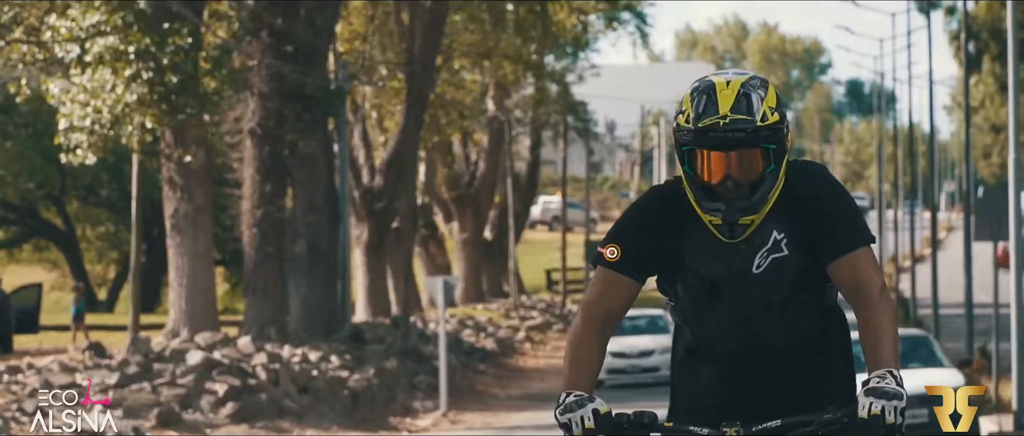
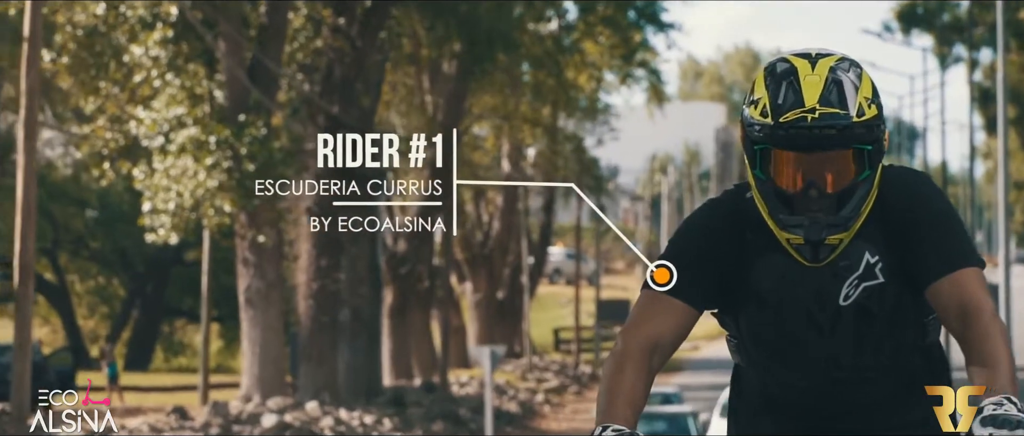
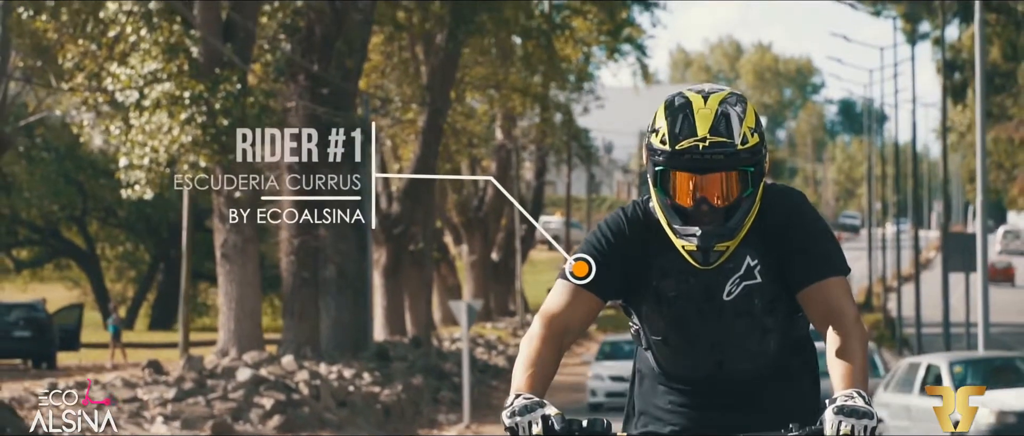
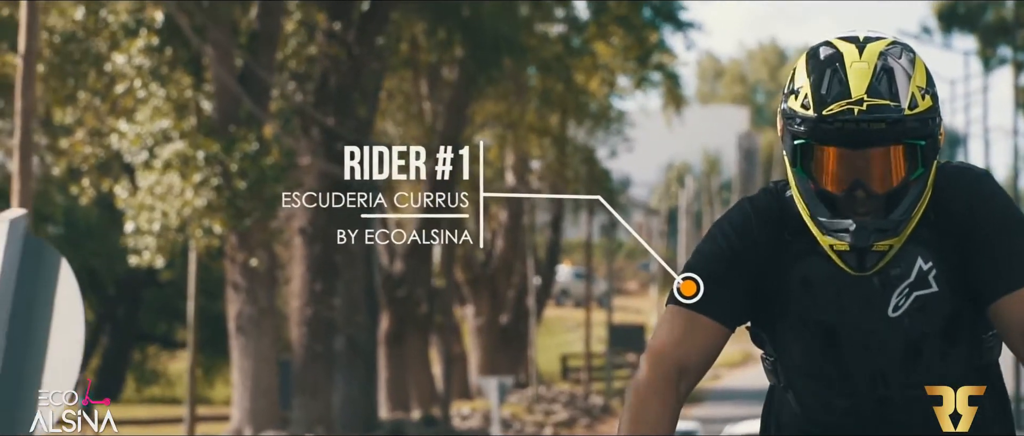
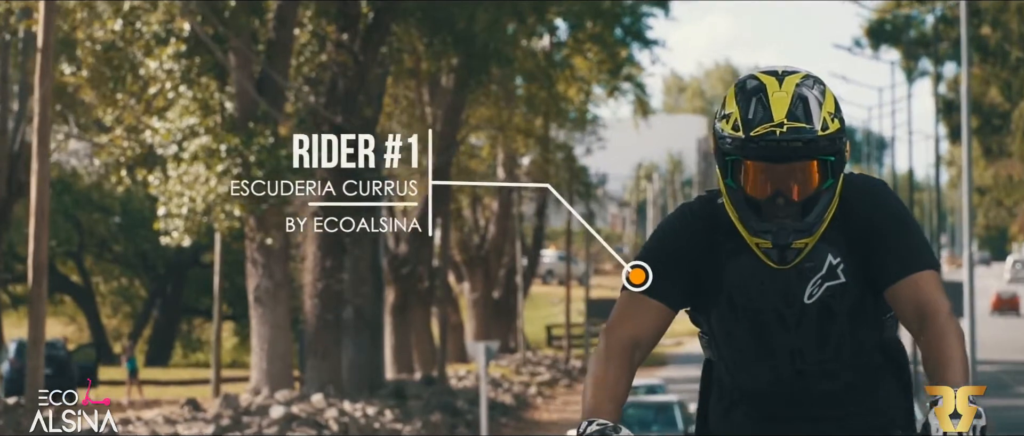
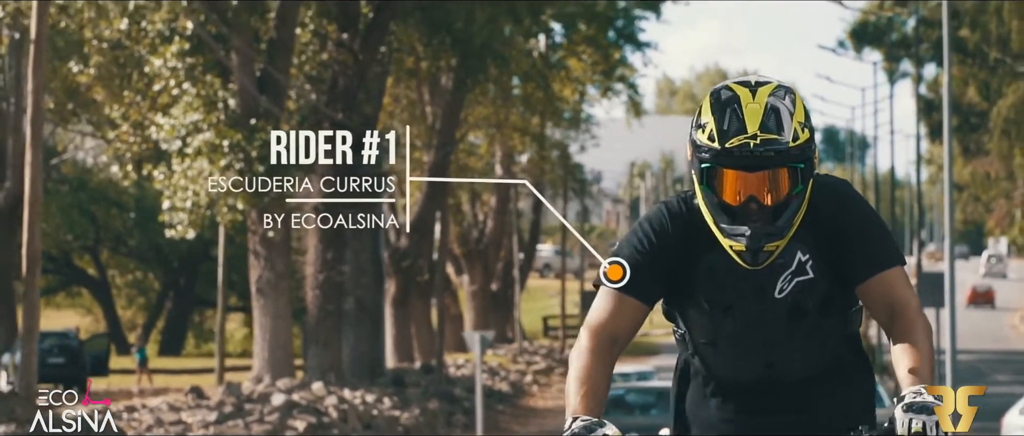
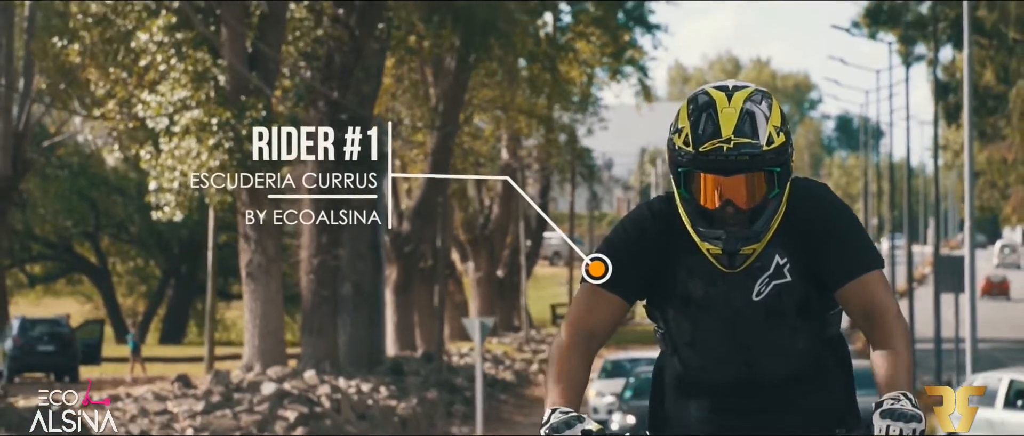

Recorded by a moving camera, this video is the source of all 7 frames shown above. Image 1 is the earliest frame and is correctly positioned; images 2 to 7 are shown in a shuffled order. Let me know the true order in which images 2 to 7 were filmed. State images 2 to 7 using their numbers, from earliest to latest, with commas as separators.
3, 7, 6, 5, 2, 4
